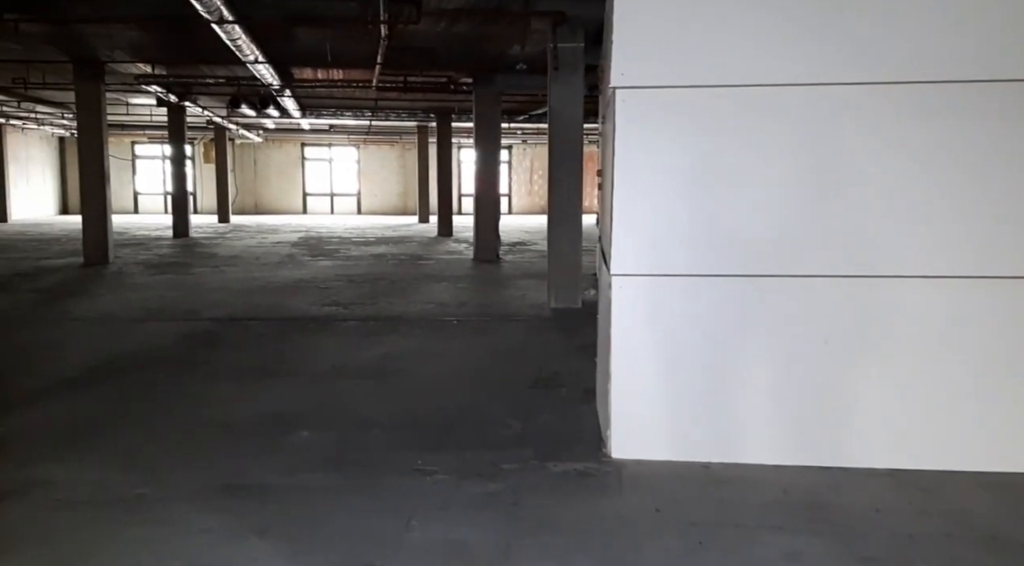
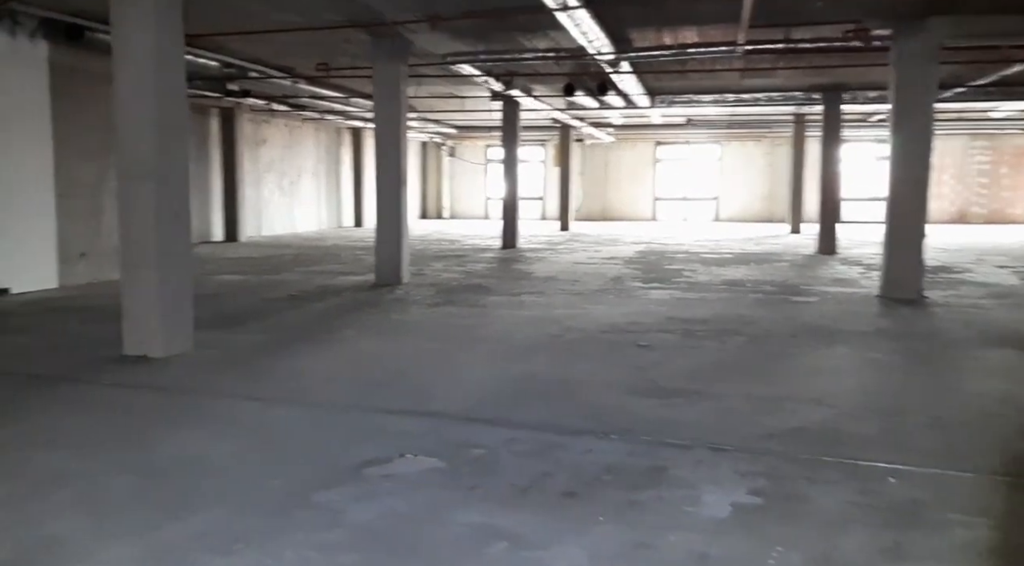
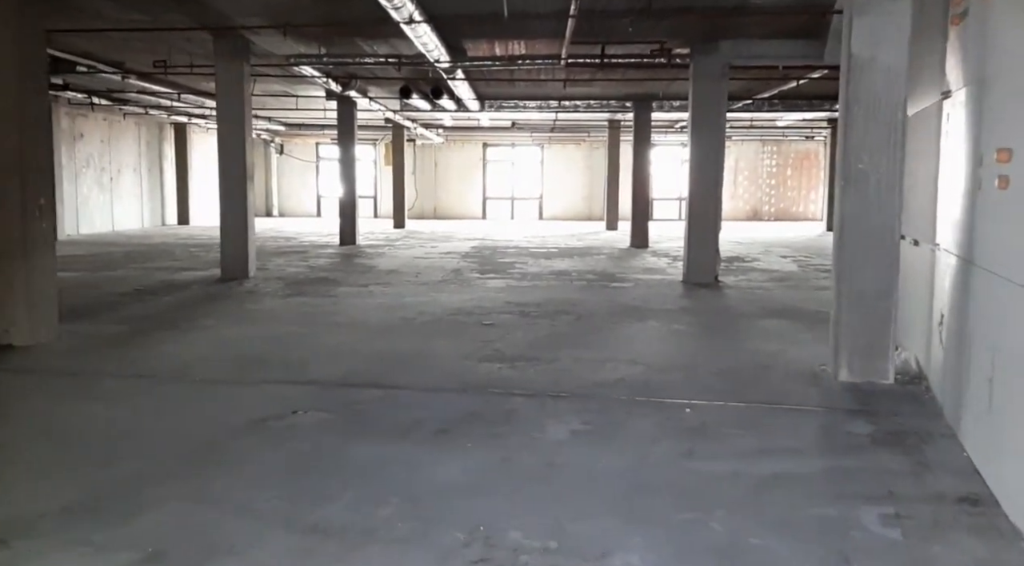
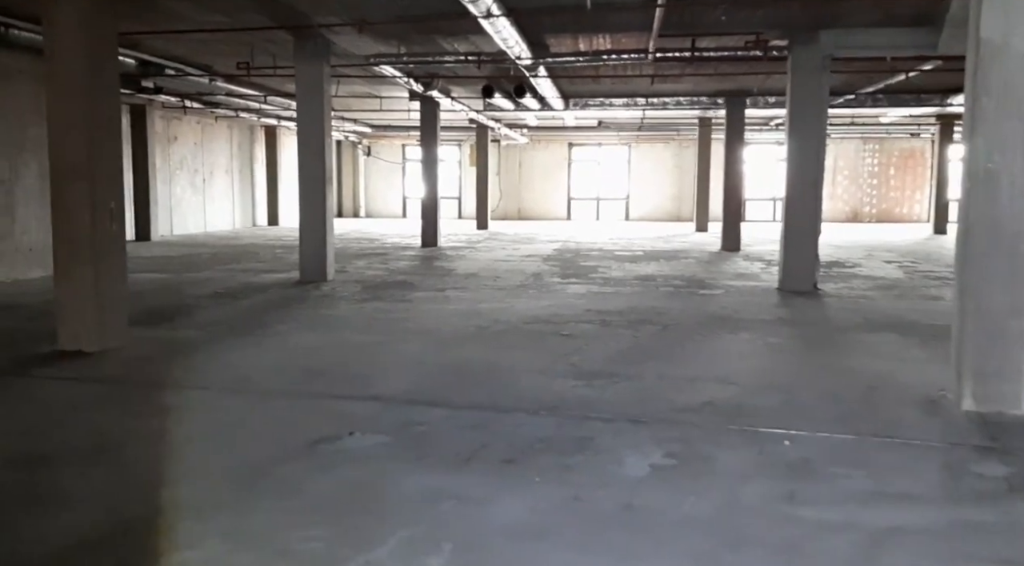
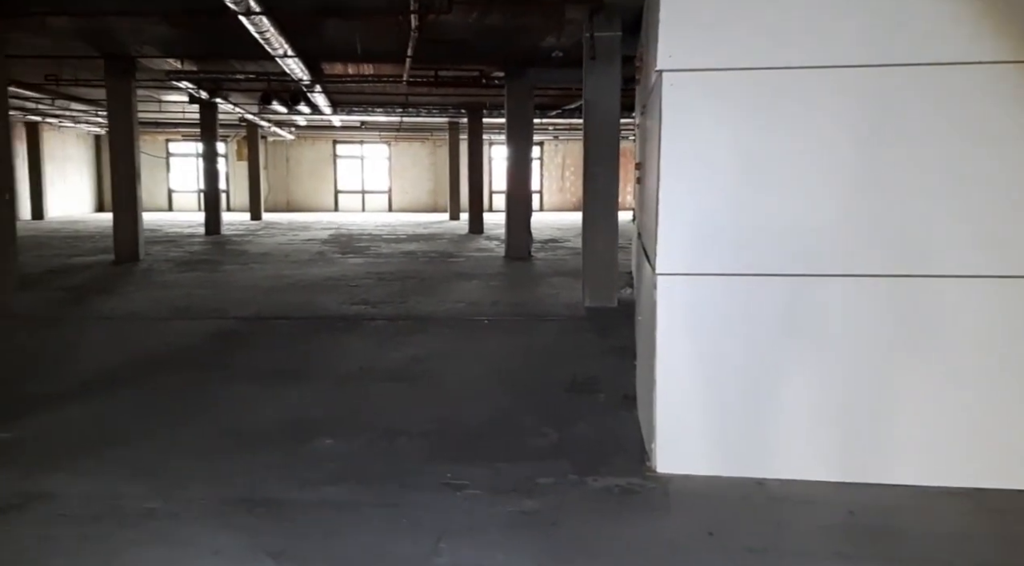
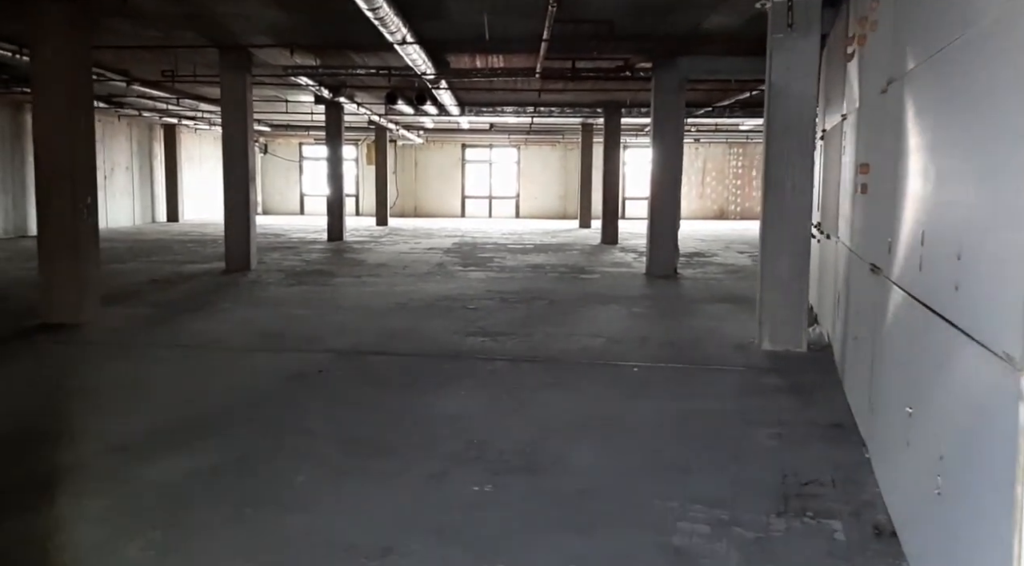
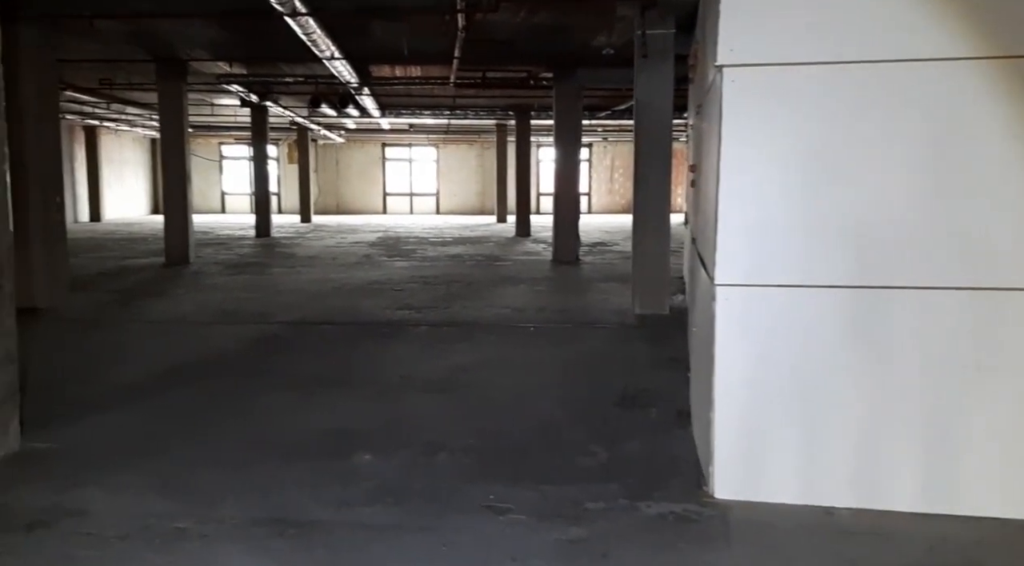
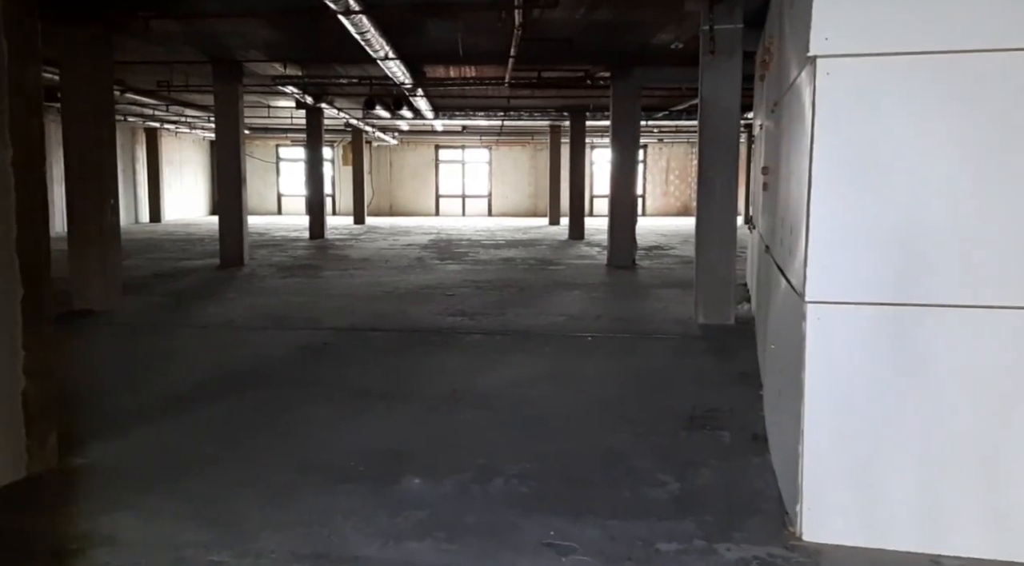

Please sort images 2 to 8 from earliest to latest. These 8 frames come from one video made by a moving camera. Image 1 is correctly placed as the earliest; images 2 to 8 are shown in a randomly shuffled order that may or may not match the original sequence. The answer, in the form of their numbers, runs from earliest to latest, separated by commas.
5, 7, 8, 6, 3, 4, 2
